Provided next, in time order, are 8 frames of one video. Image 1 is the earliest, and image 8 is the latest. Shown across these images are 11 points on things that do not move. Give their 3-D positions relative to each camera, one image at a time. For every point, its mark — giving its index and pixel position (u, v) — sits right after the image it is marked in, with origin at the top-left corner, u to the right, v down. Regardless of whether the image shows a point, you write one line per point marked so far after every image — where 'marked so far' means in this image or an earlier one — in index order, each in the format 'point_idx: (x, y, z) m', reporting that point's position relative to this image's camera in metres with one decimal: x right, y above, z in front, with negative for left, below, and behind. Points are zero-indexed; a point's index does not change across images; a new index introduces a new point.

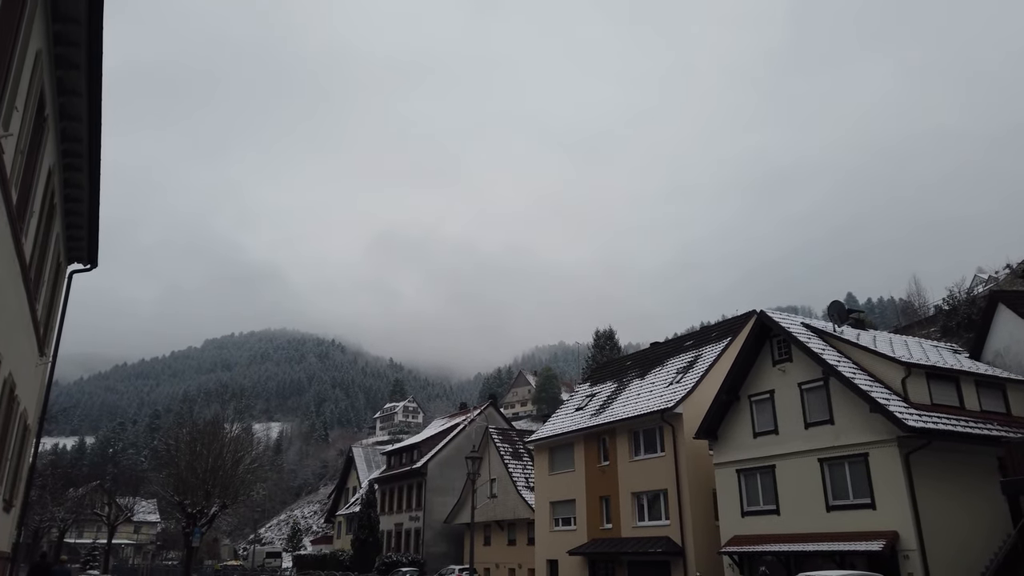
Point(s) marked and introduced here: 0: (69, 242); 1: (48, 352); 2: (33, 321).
0: (-11.1, +1.2, +19.0) m
1: (-10.9, -1.5, +18.0) m
2: (-9.2, -0.7, +14.7) m
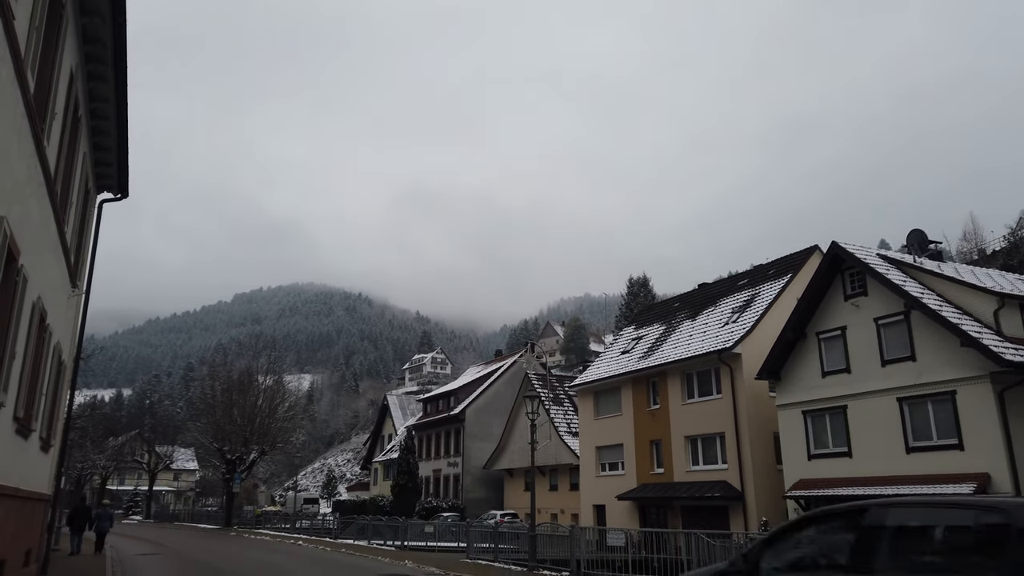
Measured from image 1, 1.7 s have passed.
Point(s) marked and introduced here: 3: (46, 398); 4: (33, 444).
0: (-9.7, +2.8, +17.7) m
1: (-9.5, +0.1, +16.8) m
2: (-8.0, +0.7, +13.5) m
3: (-8.3, -2.0, +13.5) m
4: (-8.1, -2.7, +12.9) m
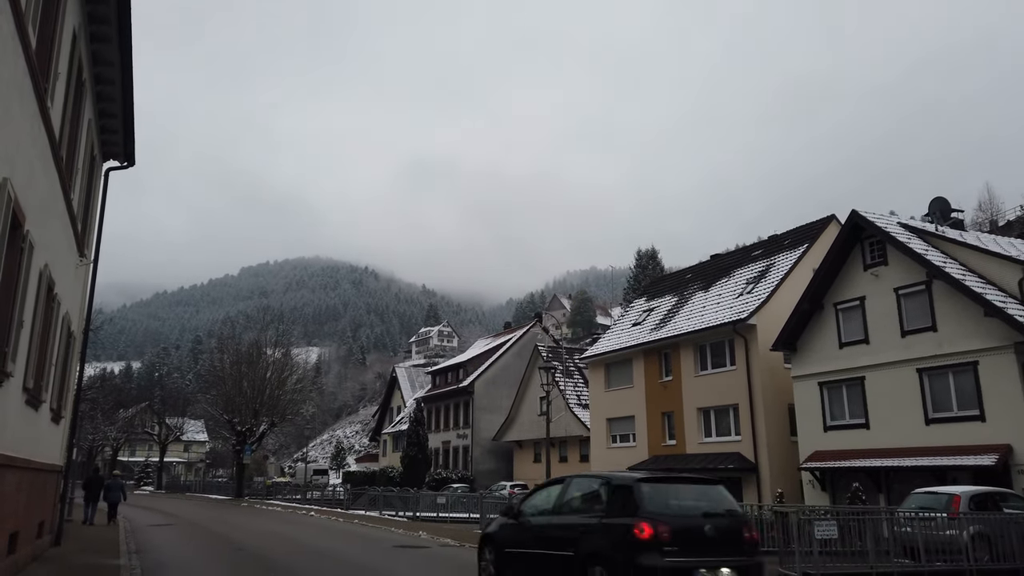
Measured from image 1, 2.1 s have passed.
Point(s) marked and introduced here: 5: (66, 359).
0: (-9.3, +3.5, +17.3) m
1: (-9.2, +0.7, +16.5) m
2: (-7.6, +1.3, +13.2) m
3: (-8.0, -1.4, +13.3) m
4: (-7.8, -2.1, +12.7) m
5: (-8.7, -1.4, +14.9) m
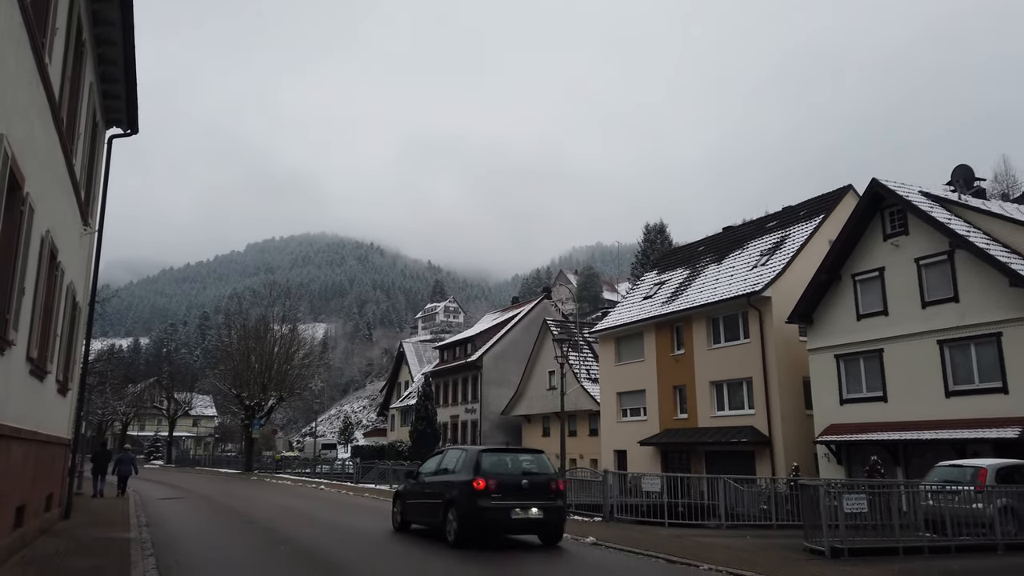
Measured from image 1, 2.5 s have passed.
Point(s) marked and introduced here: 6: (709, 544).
0: (-9.0, +4.2, +16.9) m
1: (-8.9, +1.4, +16.2) m
2: (-7.4, +1.8, +12.8) m
3: (-7.7, -0.9, +13.0) m
4: (-7.5, -1.6, +12.4) m
5: (-8.4, -0.8, +14.5) m
6: (+3.2, -4.2, +12.4) m
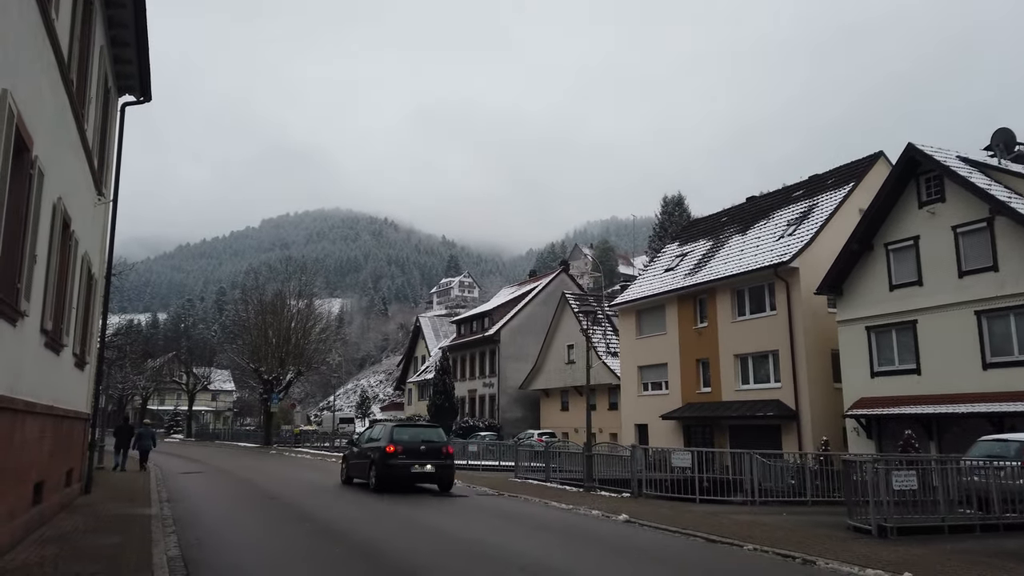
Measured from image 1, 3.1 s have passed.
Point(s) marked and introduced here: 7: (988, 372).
0: (-8.5, +4.8, +16.4) m
1: (-8.4, +2.0, +15.8) m
2: (-6.9, +2.3, +12.3) m
3: (-7.2, -0.4, +12.6) m
4: (-7.1, -1.1, +12.1) m
5: (-7.9, -0.3, +14.2) m
6: (+3.7, -3.7, +12.0) m
7: (+12.3, -2.2, +19.6) m
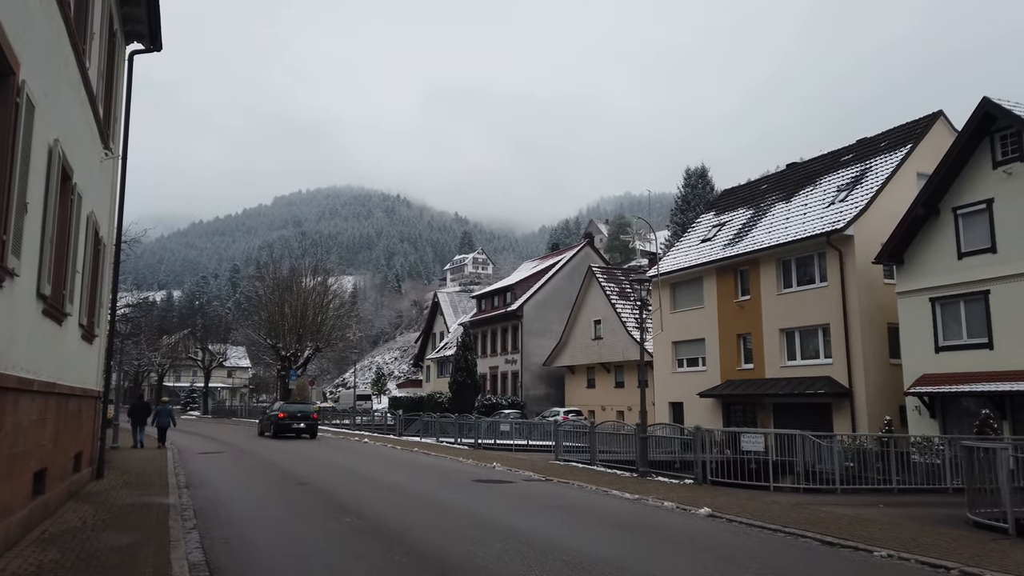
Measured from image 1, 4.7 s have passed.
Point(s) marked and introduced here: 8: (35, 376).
0: (-7.6, +5.4, +14.8) m
1: (-7.5, +2.6, +14.3) m
2: (-6.0, +2.8, +10.8) m
3: (-6.3, +0.1, +11.2) m
4: (-6.2, -0.6, +10.7) m
5: (-7.0, +0.3, +12.8) m
6: (+4.6, -3.1, +10.5) m
7: (+13.3, -1.4, +17.9) m
8: (-5.3, -1.0, +8.5) m
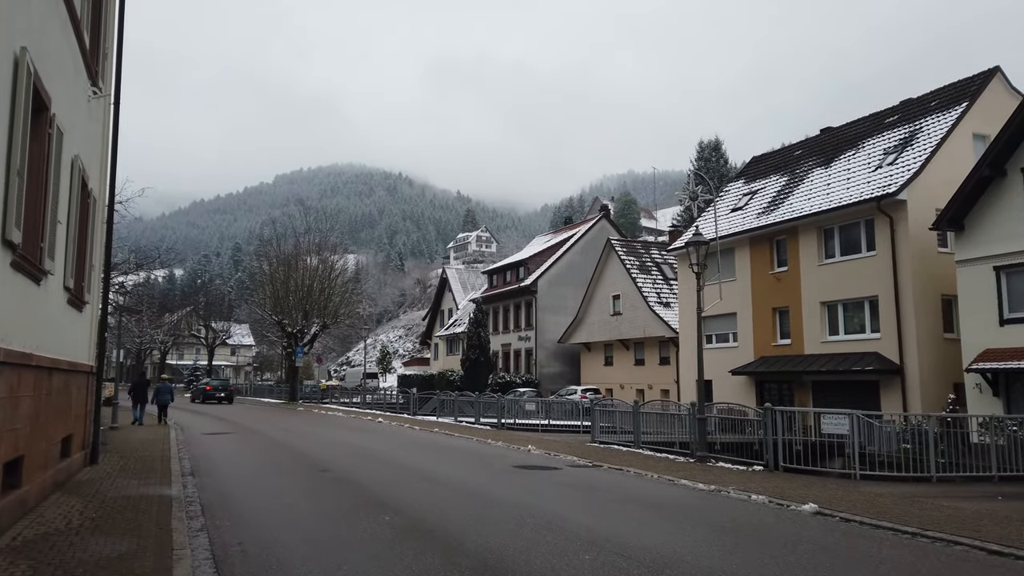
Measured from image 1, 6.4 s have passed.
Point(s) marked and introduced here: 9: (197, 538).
0: (-6.8, +6.1, +13.0) m
1: (-6.7, +3.2, +12.6) m
2: (-5.3, +3.3, +9.1) m
3: (-5.6, +0.7, +9.6) m
4: (-5.5, -0.1, +9.0) m
5: (-6.3, +0.9, +11.2) m
6: (+5.3, -2.6, +8.9) m
7: (+14.0, -0.7, +16.3) m
8: (-4.6, -0.5, +6.9) m
9: (-3.0, -2.3, +7.2) m
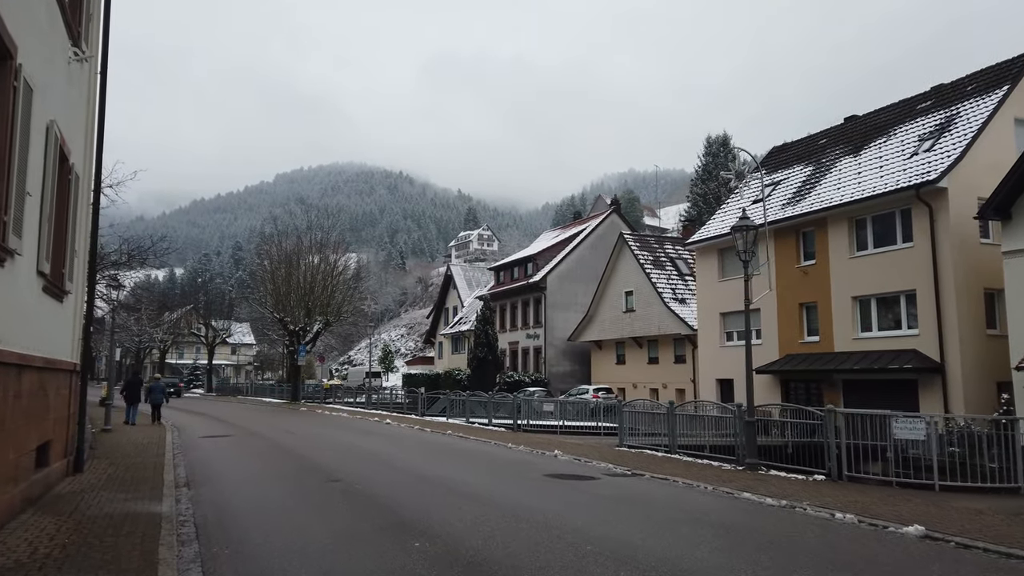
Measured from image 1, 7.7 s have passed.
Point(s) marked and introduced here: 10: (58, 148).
0: (-6.4, +6.3, +11.8) m
1: (-6.3, +3.4, +11.3) m
2: (-4.9, +3.5, +7.8) m
3: (-5.1, +0.9, +8.3) m
4: (-5.0, +0.1, +7.8) m
5: (-5.8, +1.1, +9.9) m
6: (+5.8, -2.4, +7.7) m
7: (+14.5, -0.5, +15.0) m
8: (-4.1, -0.4, +5.6) m
9: (-2.5, -2.2, +5.9) m
10: (-5.4, +1.6, +9.0) m
